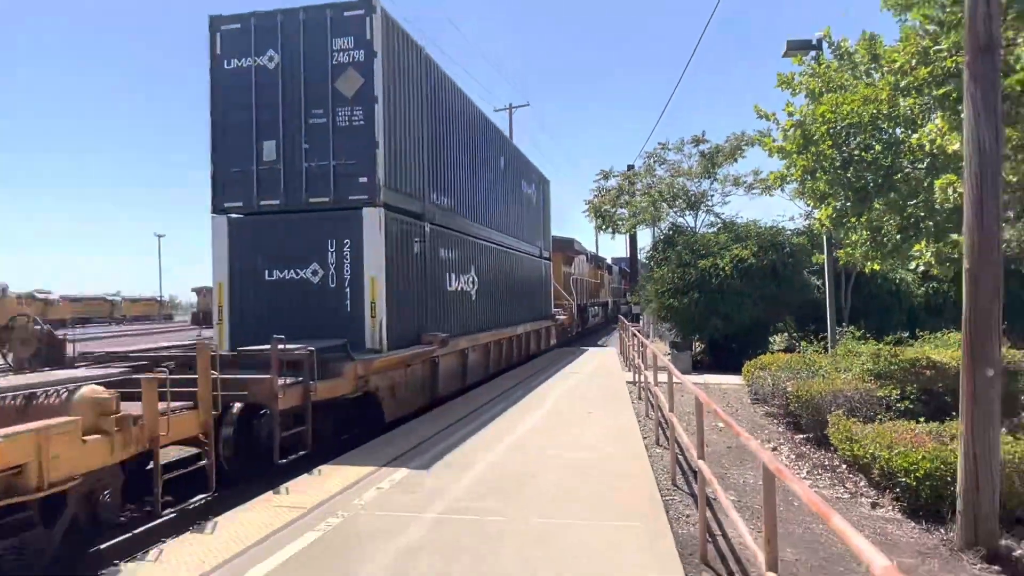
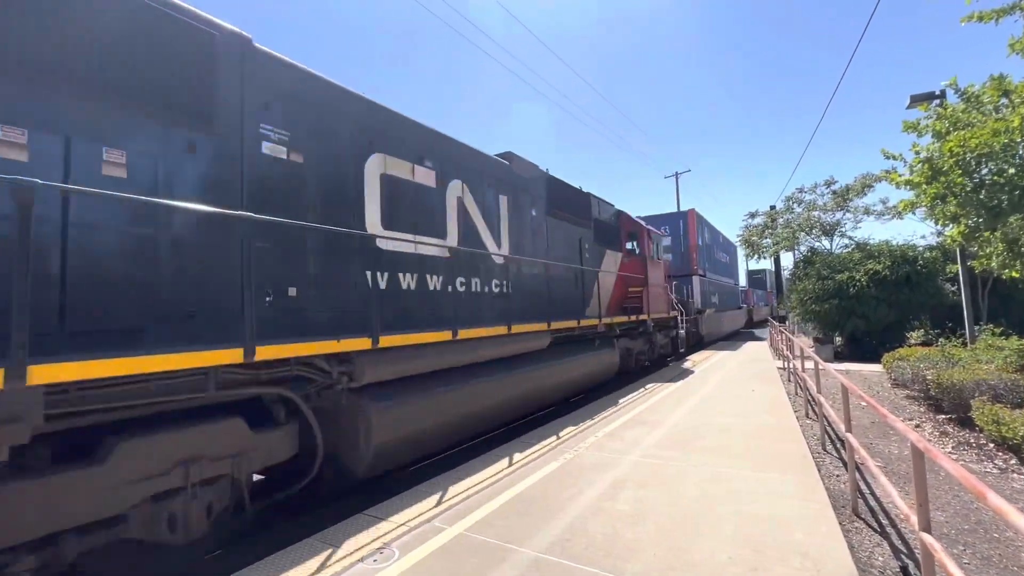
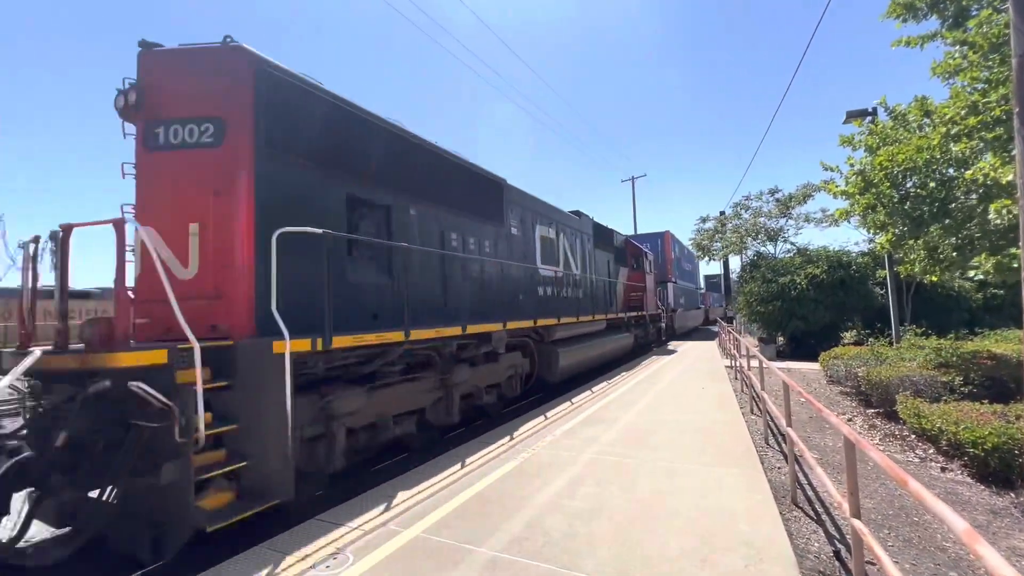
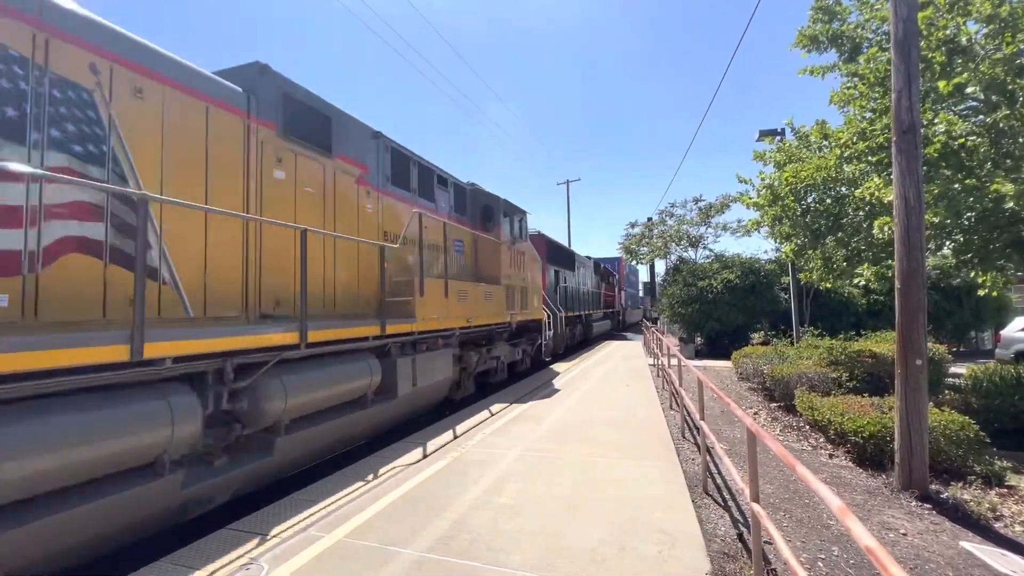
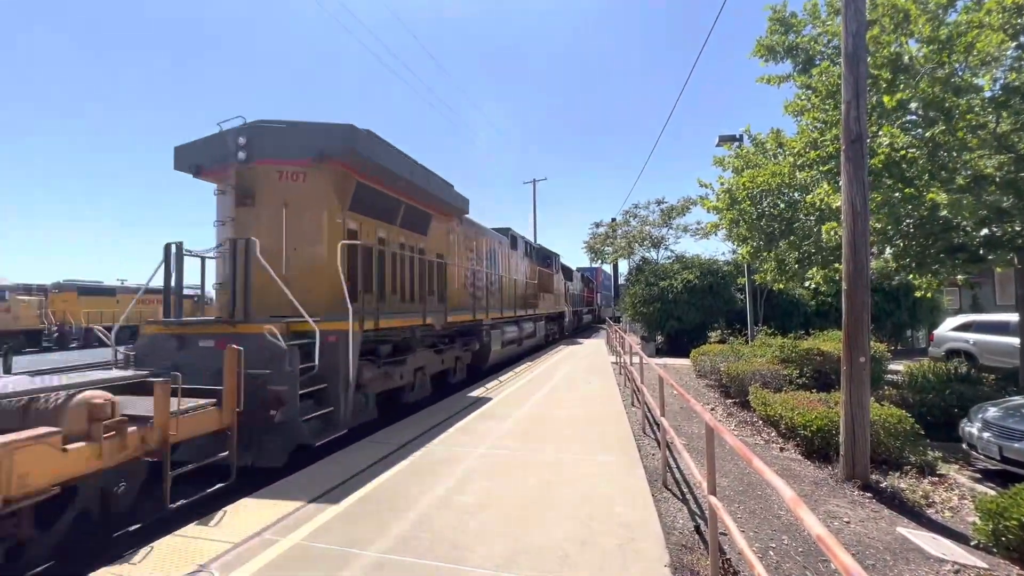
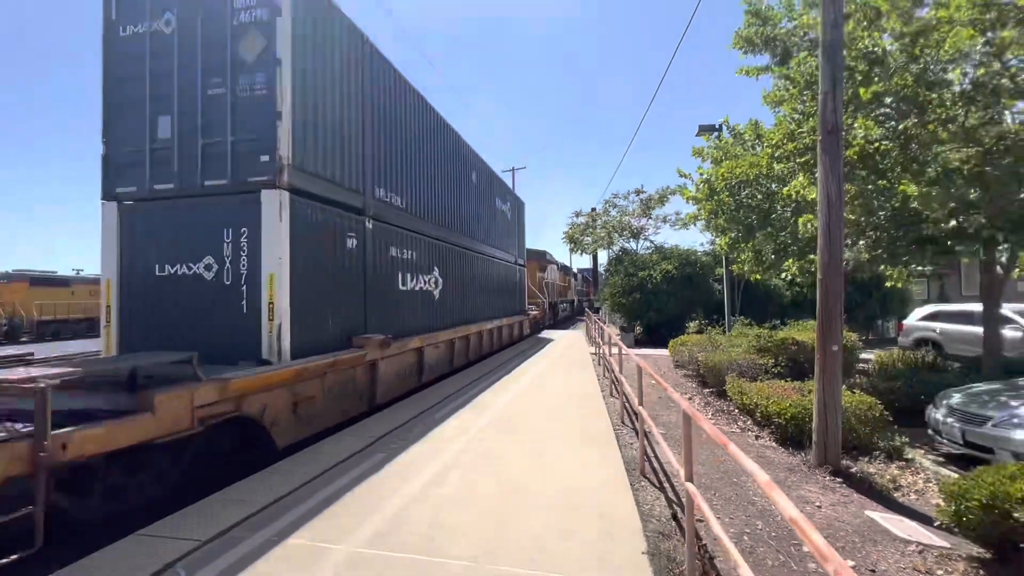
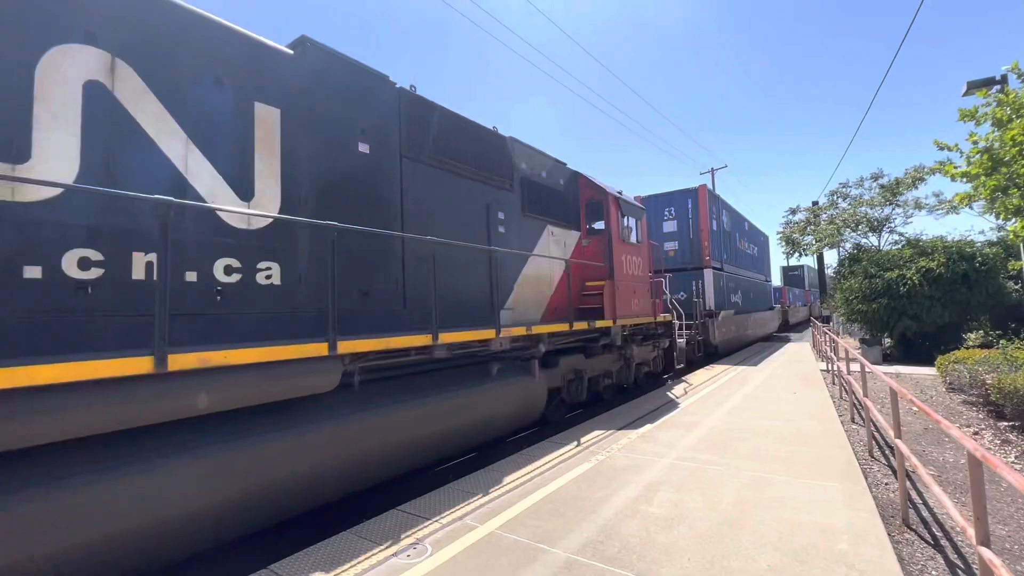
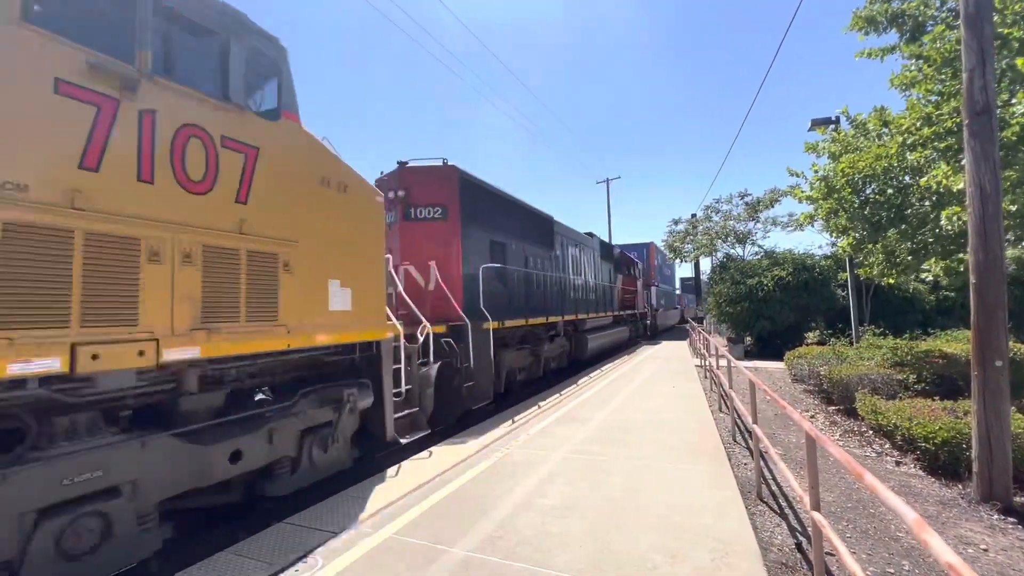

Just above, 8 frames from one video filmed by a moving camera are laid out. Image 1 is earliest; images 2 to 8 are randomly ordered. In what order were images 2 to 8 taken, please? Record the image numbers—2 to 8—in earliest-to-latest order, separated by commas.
6, 5, 4, 8, 3, 2, 7
